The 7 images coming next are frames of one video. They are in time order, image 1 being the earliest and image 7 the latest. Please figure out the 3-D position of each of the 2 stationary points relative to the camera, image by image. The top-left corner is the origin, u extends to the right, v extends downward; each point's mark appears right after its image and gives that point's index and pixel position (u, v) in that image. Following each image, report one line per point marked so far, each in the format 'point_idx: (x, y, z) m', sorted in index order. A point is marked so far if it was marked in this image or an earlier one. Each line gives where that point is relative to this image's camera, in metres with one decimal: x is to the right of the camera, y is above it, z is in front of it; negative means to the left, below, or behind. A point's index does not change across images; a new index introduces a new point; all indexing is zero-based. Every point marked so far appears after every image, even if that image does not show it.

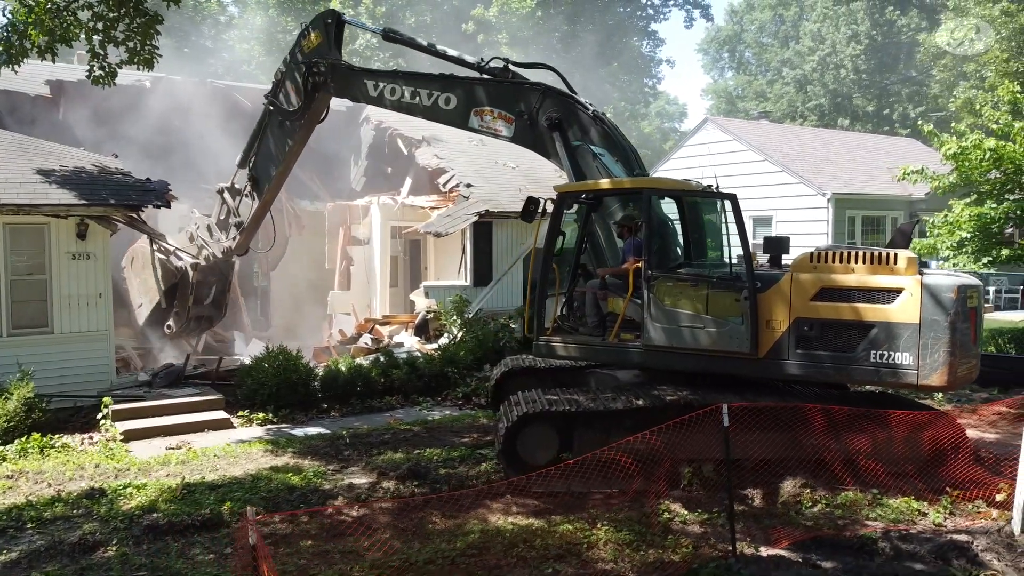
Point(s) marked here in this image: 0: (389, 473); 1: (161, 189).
0: (-1.1, -1.7, +7.6) m
1: (-4.4, +1.3, +10.2) m
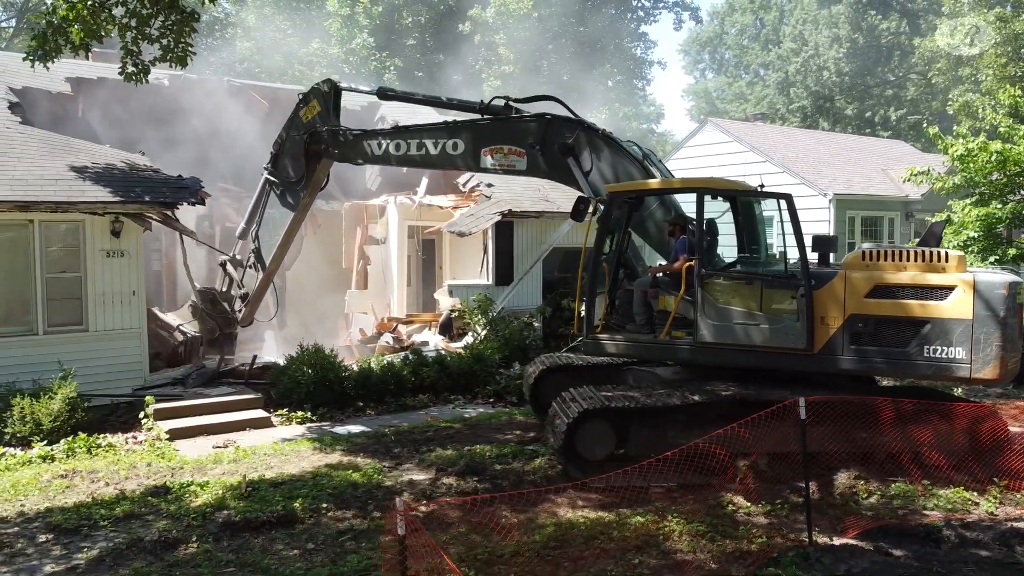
0: (-0.6, -1.7, +7.7) m
1: (-4.0, +1.3, +10.2) m
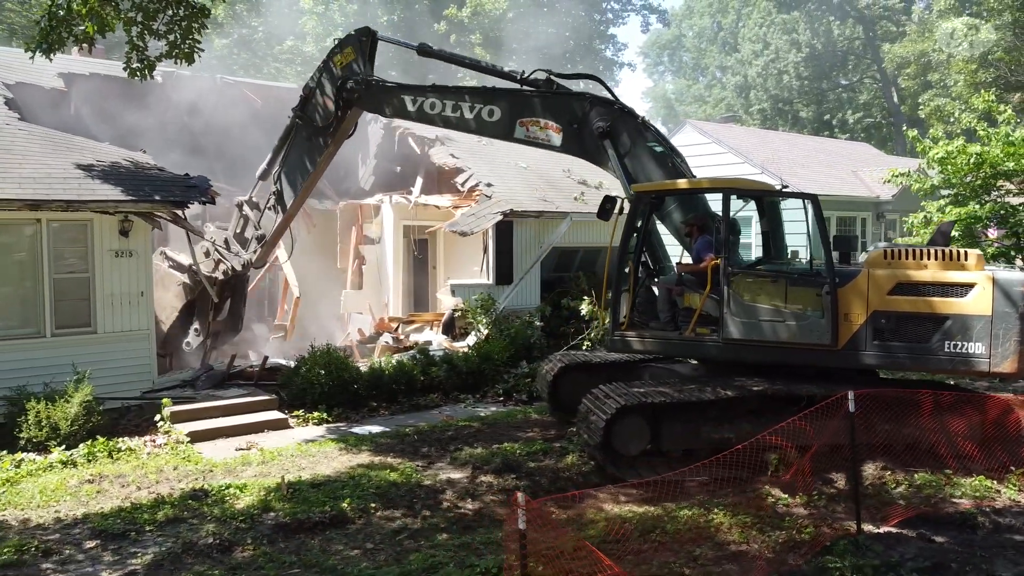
0: (-0.3, -1.7, +7.7) m
1: (-3.8, +1.3, +10.0) m
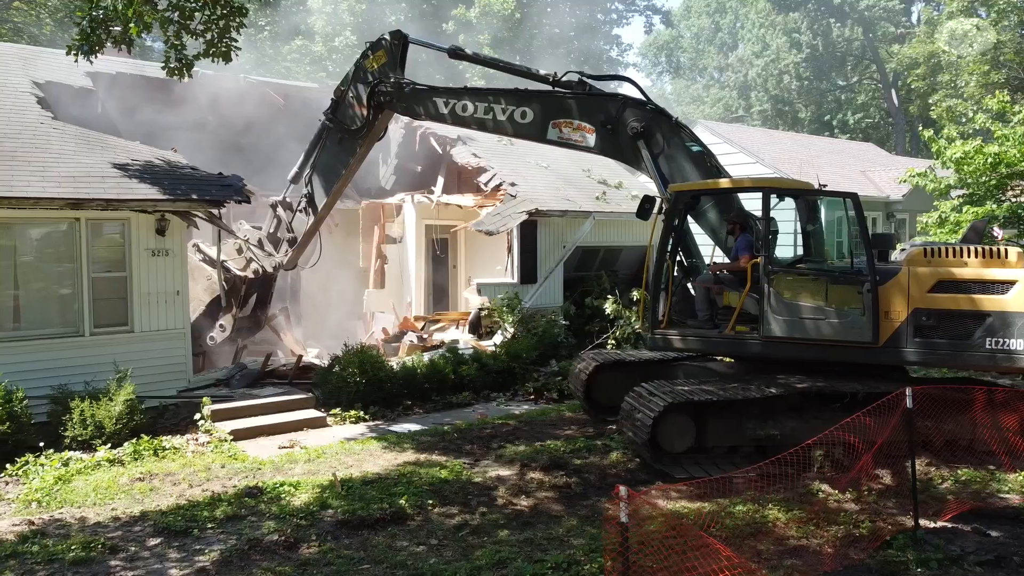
0: (+0.2, -1.7, +7.8) m
1: (-3.4, +1.3, +10.0) m
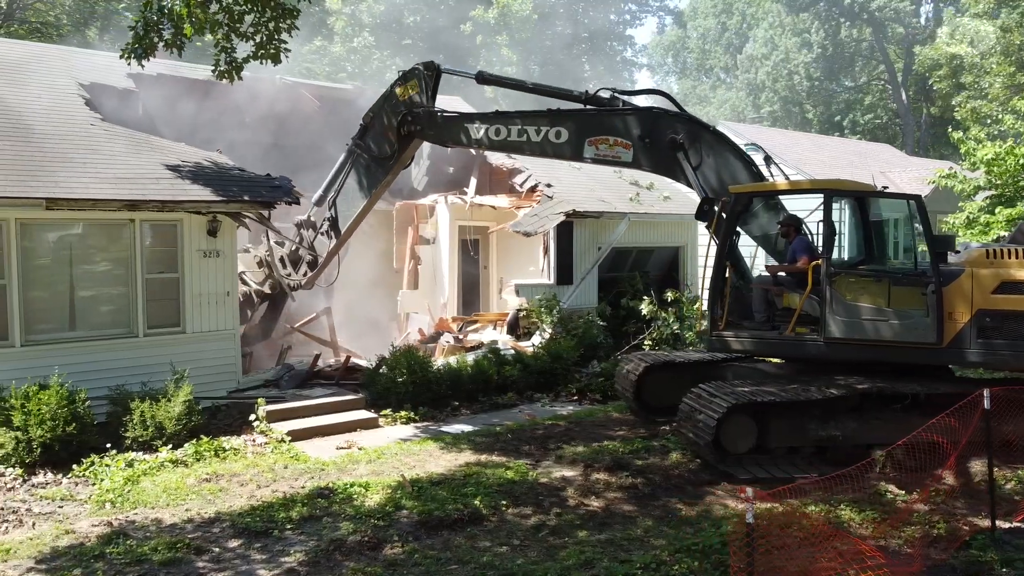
0: (+0.8, -1.7, +7.8) m
1: (-2.8, +1.3, +10.1) m
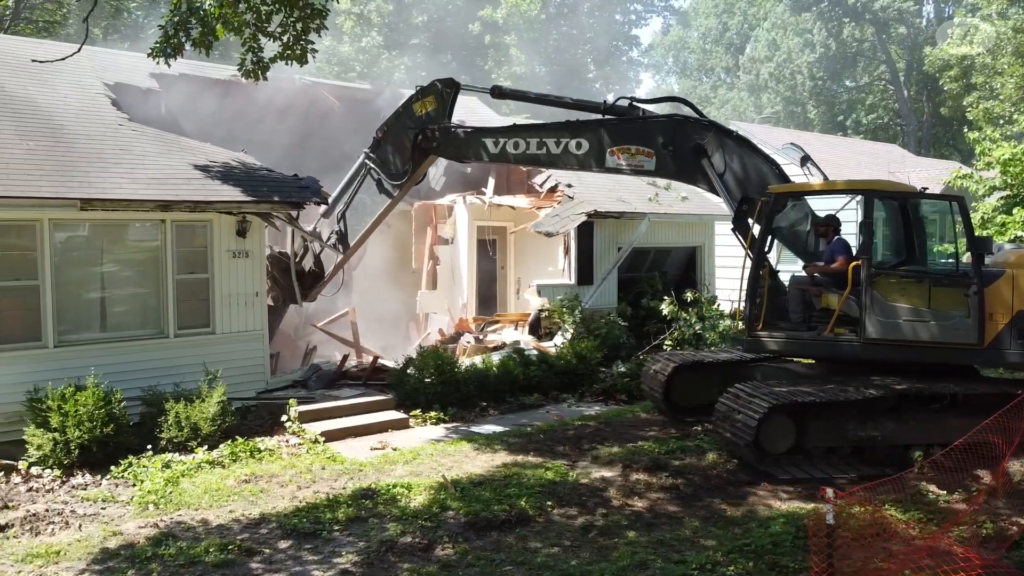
0: (+1.1, -1.7, +7.8) m
1: (-2.4, +1.3, +10.0) m
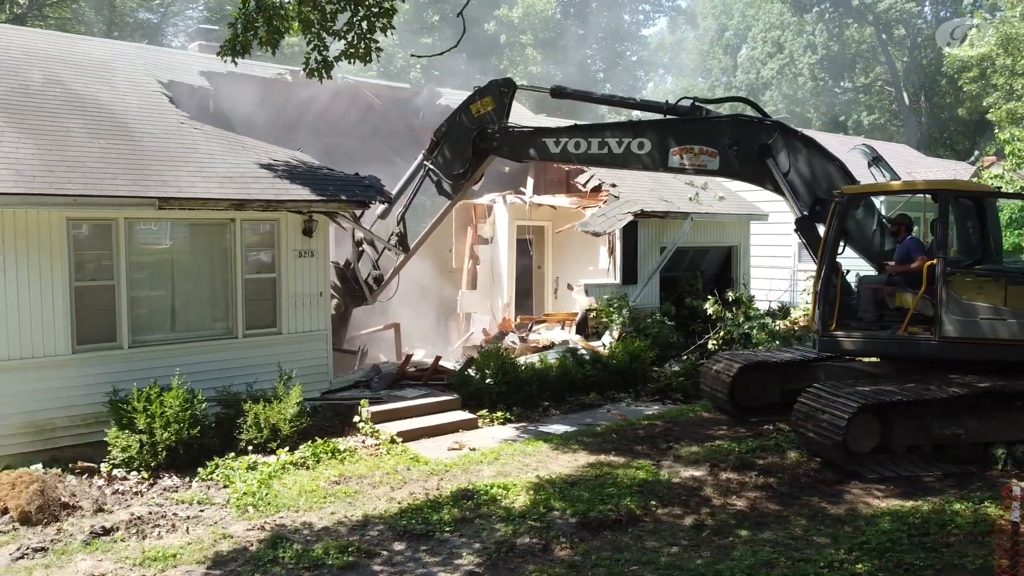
0: (+2.0, -1.7, +7.8) m
1: (-1.7, +1.3, +10.0) m
